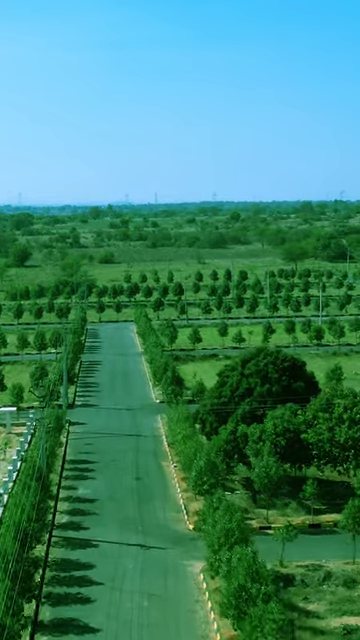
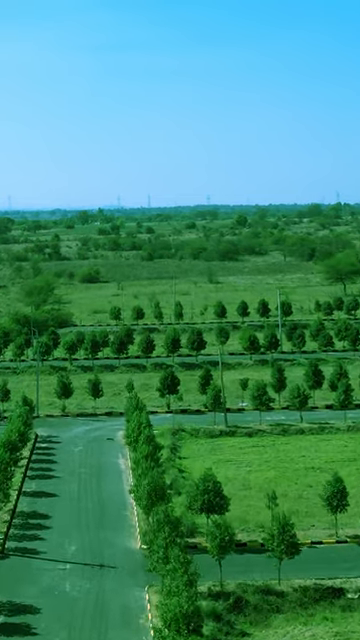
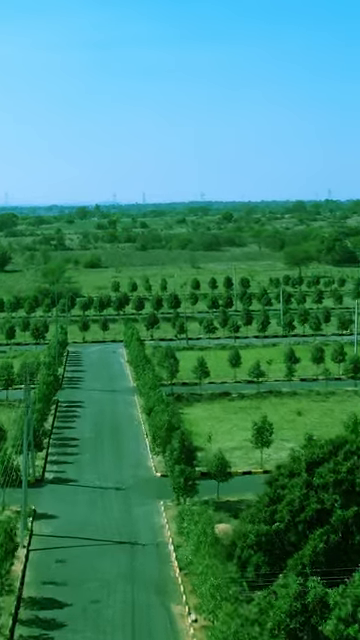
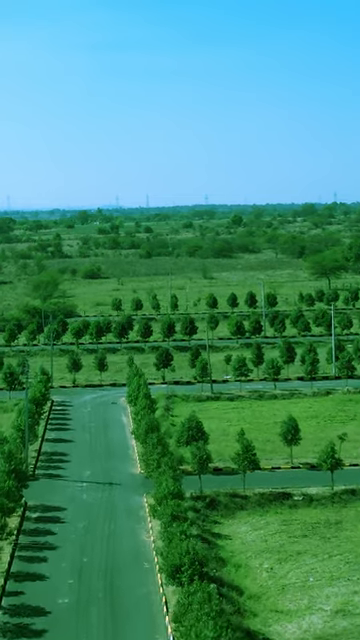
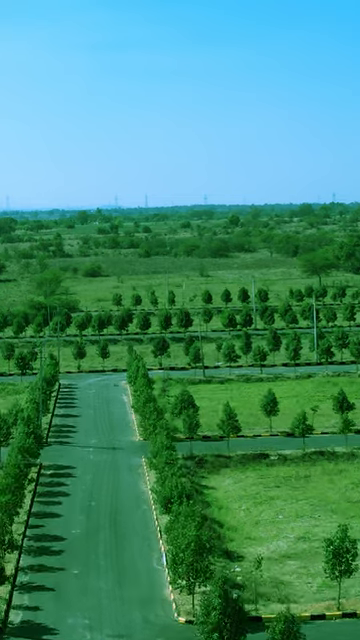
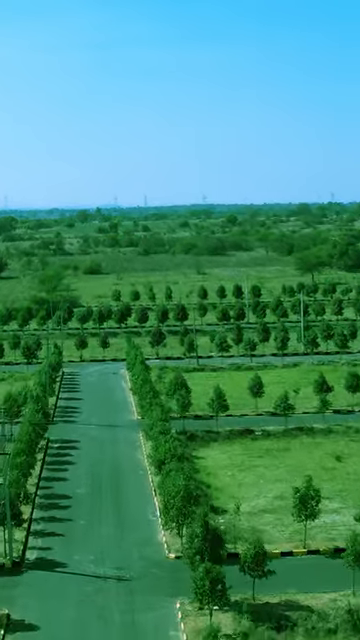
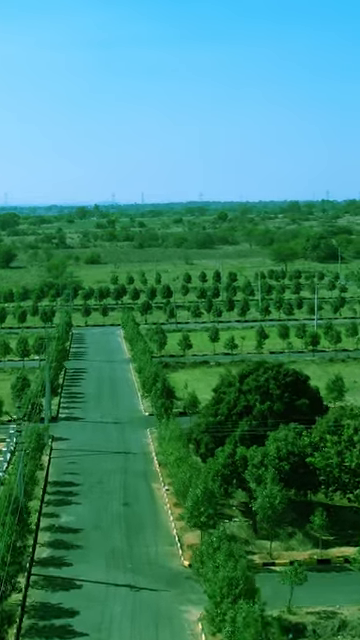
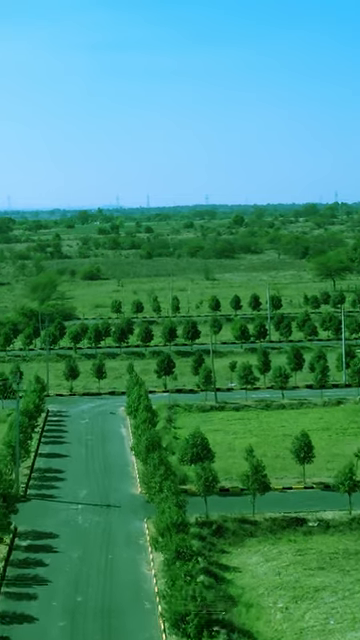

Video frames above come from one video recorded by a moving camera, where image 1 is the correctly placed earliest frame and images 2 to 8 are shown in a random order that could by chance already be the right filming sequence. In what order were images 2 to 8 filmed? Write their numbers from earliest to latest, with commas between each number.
7, 3, 6, 5, 4, 8, 2
